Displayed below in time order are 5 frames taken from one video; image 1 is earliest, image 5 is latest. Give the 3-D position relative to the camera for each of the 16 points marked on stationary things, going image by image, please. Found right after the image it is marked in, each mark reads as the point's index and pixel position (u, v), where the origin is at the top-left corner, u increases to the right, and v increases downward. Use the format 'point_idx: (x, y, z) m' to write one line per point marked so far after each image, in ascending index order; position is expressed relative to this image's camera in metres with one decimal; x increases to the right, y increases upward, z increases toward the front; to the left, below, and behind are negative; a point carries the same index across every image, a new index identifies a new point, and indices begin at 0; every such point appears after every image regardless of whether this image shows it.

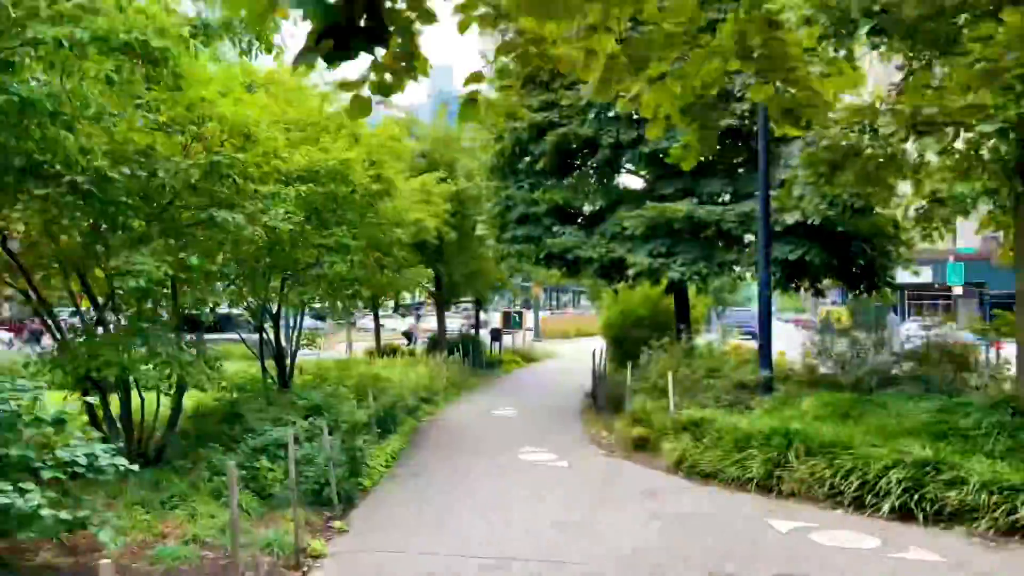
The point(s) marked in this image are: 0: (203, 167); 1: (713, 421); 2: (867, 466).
0: (-3.6, +1.4, +9.6) m
1: (+3.3, -2.1, +13.4) m
2: (+4.6, -2.3, +10.7) m
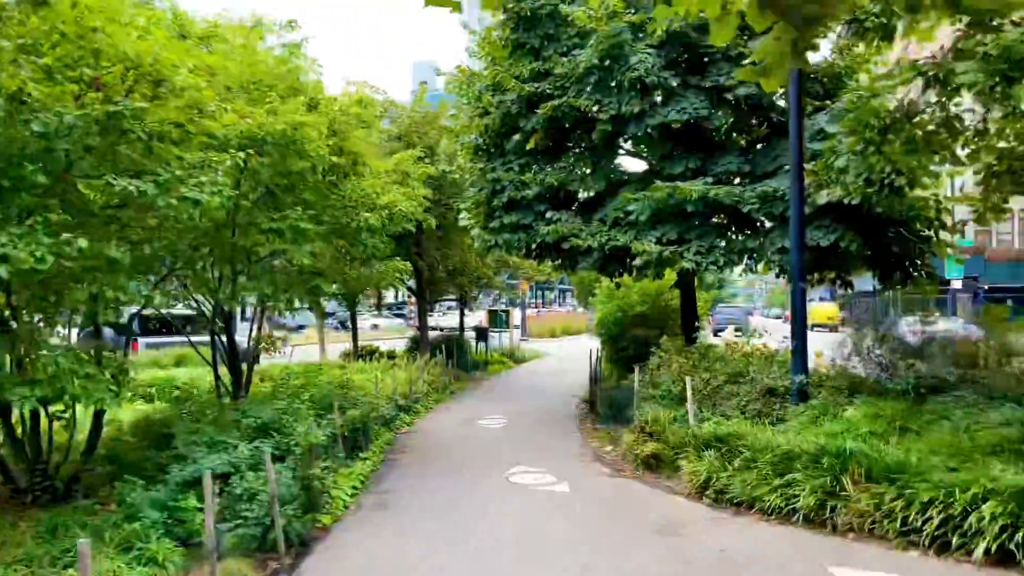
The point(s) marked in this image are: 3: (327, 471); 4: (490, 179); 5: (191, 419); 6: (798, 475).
0: (-3.7, +1.5, +7.4) m
1: (+3.1, -2.0, +11.3) m
2: (+4.5, -2.1, +8.6) m
3: (-2.4, -2.4, +10.9) m
4: (-0.5, +2.3, +17.5) m
5: (-4.3, -1.8, +11.1) m
6: (+3.4, -2.2, +9.8) m
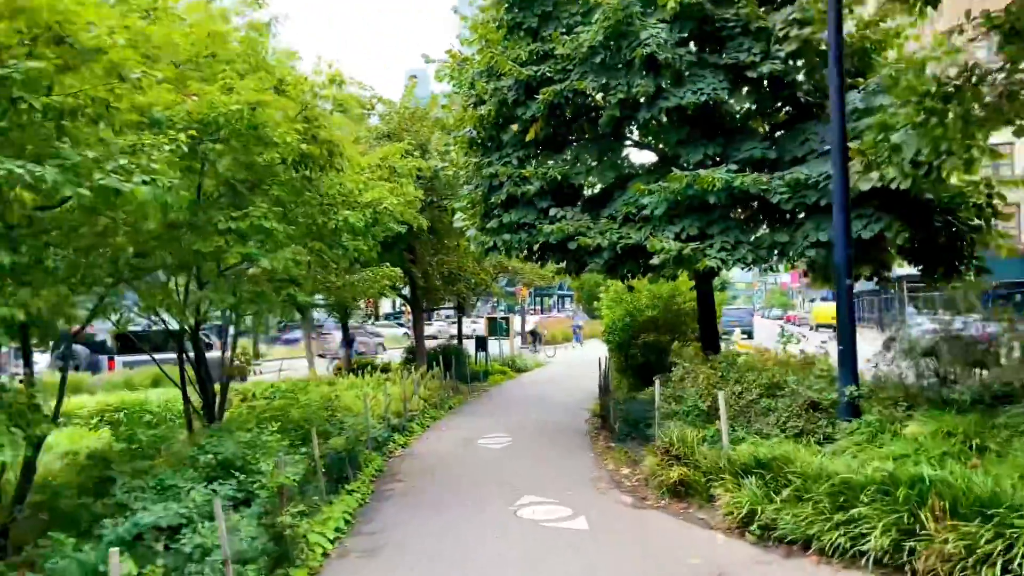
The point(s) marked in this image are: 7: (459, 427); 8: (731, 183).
0: (-3.7, +1.4, +5.7) m
1: (+3.2, -2.0, +9.7) m
2: (+4.6, -2.1, +6.9) m
3: (-2.3, -2.5, +9.2) m
4: (-0.5, +2.2, +15.9) m
5: (-4.2, -1.9, +9.4) m
6: (+3.5, -2.2, +8.2) m
7: (-1.2, -3.2, +19.3) m
8: (+3.4, +1.6, +12.8) m
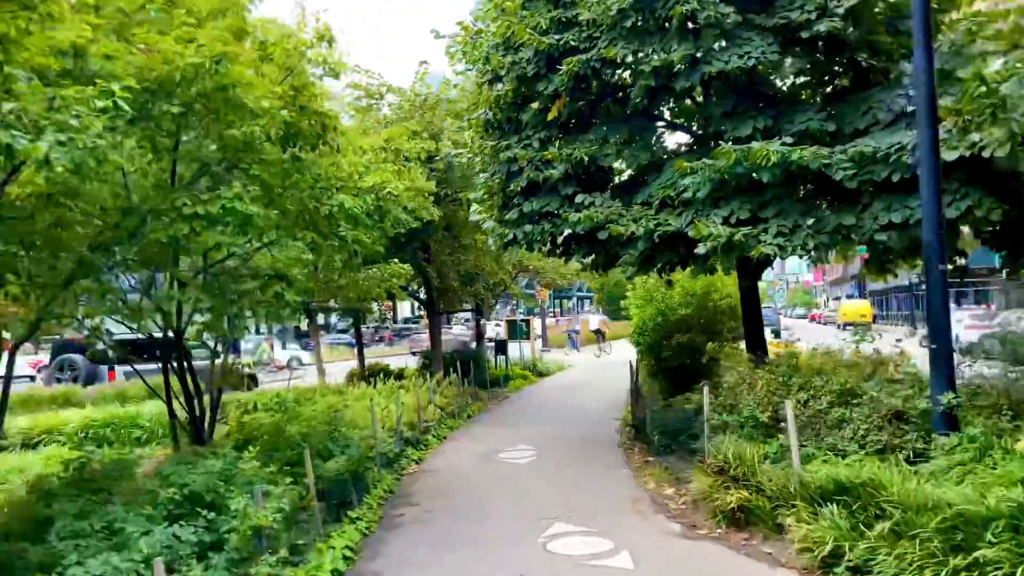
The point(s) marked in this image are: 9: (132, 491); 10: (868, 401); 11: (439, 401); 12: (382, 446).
0: (-3.5, +1.4, +4.2) m
1: (+3.5, -1.9, +7.9) m
2: (+4.8, -1.9, +5.2) m
3: (-2.0, -2.5, +7.6) m
4: (-0.1, +2.2, +14.2) m
5: (-3.9, -1.9, +7.9) m
6: (+3.7, -2.0, +6.5) m
7: (-0.7, -3.2, +17.6) m
8: (+3.7, +1.7, +11.1) m
9: (-3.5, -1.8, +7.6) m
10: (+4.2, -1.3, +9.8) m
11: (-1.7, -2.7, +19.5) m
12: (-2.2, -2.6, +13.7) m
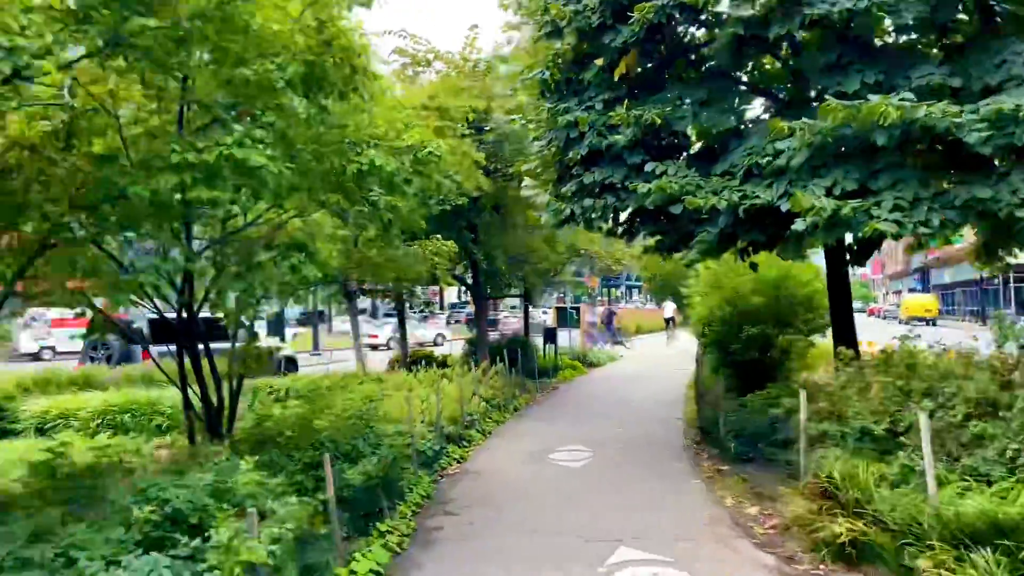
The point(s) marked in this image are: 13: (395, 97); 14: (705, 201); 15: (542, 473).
0: (-3.2, +1.6, +2.7) m
1: (+4.0, -1.8, +6.1) m
2: (+5.1, -1.9, +3.3) m
3: (-1.6, -2.2, +6.1) m
4: (+0.8, +2.5, +12.6) m
5: (-3.4, -1.6, +6.5) m
6: (+4.1, -2.0, +4.6) m
7: (+0.3, -2.9, +16.1) m
8: (+4.4, +1.9, +9.2) m
9: (-3.0, -1.6, +6.1) m
10: (+4.8, -1.2, +7.9) m
11: (-0.6, -2.3, +18.0) m
12: (-1.4, -2.3, +12.2) m
13: (-1.4, +2.2, +9.7) m
14: (+2.5, +1.1, +10.7) m
15: (+0.5, -2.9, +12.8) m
